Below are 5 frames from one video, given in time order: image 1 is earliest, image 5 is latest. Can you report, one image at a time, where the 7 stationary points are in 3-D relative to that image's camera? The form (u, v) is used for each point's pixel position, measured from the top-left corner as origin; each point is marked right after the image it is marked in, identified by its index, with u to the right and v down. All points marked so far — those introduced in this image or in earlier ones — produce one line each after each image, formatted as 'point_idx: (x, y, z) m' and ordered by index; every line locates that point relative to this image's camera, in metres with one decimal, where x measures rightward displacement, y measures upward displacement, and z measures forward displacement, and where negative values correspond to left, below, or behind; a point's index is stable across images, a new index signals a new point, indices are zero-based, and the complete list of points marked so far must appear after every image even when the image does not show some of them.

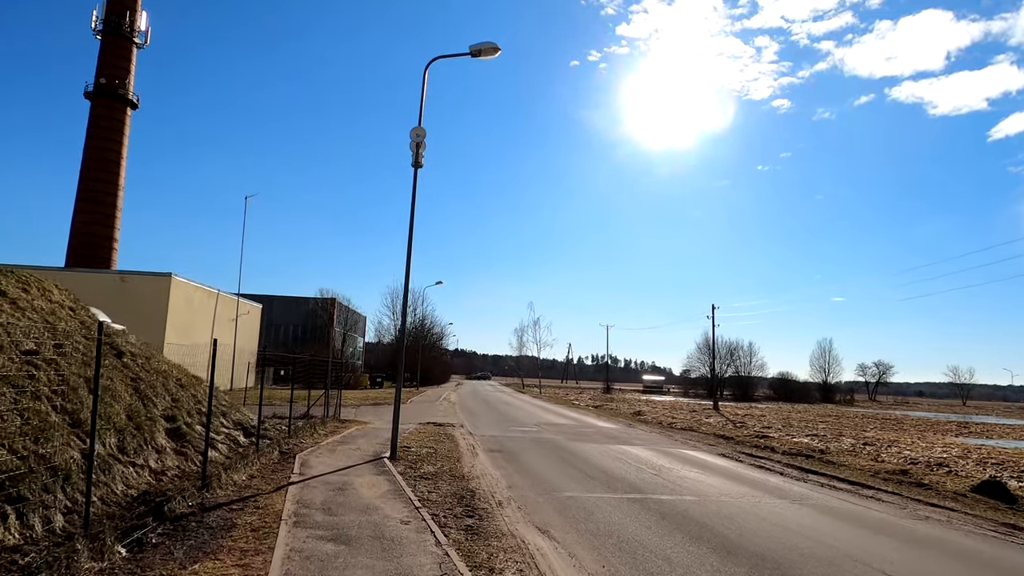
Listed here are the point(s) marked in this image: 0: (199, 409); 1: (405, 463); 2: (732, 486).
0: (-5.7, -2.2, +12.4) m
1: (-1.8, -3.0, +11.7) m
2: (+3.5, -3.1, +10.8) m
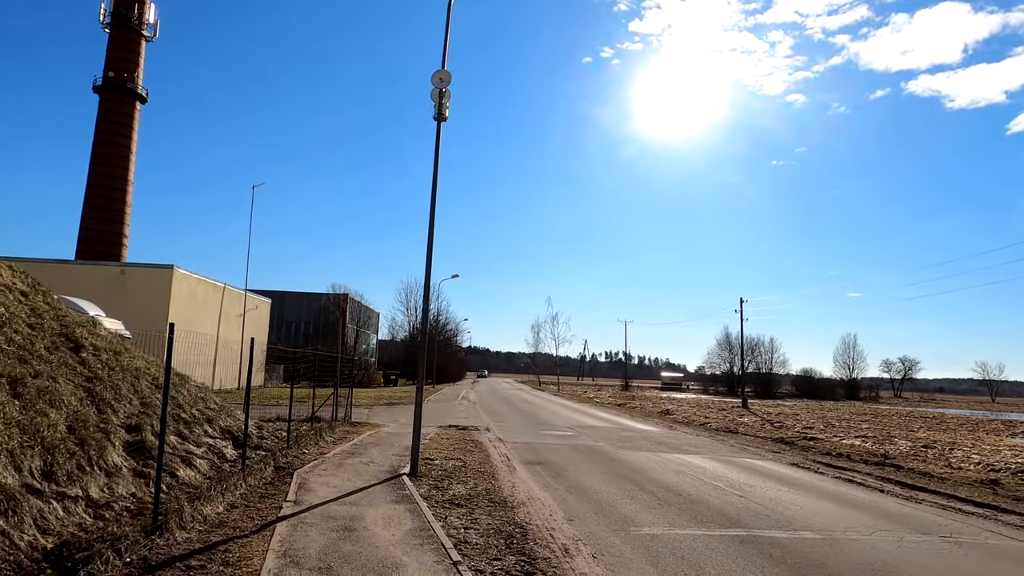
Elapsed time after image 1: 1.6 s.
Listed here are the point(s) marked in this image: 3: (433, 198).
0: (-5.0, -1.9, +10.2) m
1: (-1.1, -2.7, +9.4) m
2: (+4.2, -2.8, +8.4) m
3: (-1.3, +1.5, +11.1) m
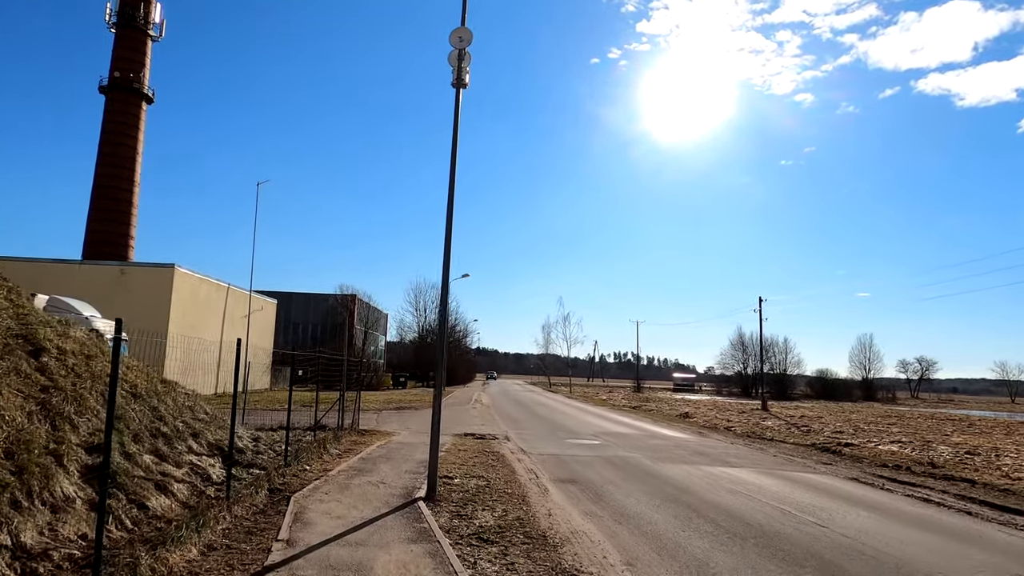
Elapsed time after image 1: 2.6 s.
0: (-4.6, -1.8, +8.8) m
1: (-0.7, -2.6, +8.0) m
2: (+4.6, -2.7, +6.9) m
3: (-0.9, +1.6, +9.7) m
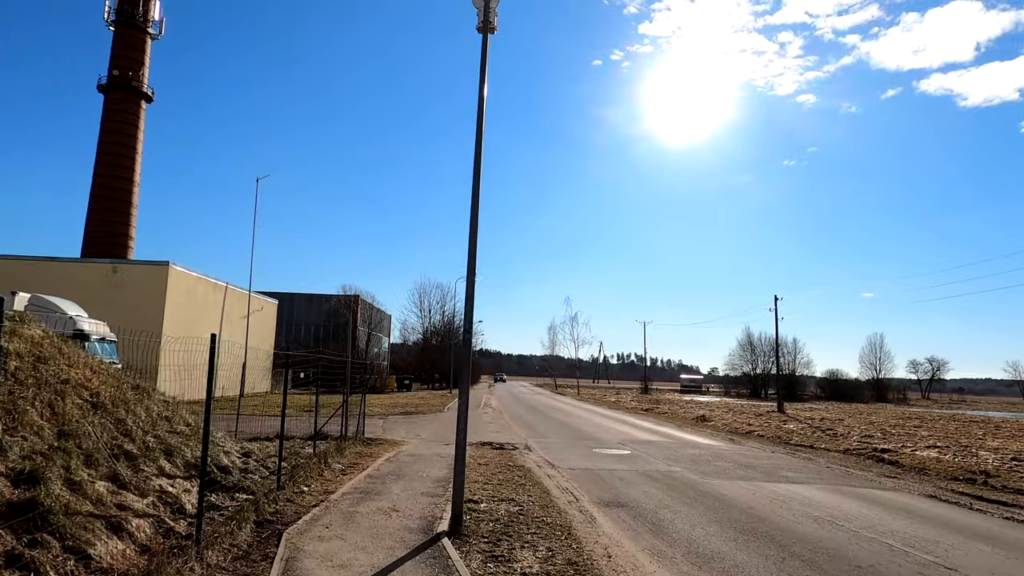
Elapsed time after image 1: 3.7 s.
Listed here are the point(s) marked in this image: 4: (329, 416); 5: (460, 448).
0: (-4.1, -1.6, +7.2) m
1: (-0.3, -2.4, +6.4) m
2: (+5.0, -2.5, +5.3) m
3: (-0.4, +1.7, +8.1) m
4: (-4.8, -3.3, +17.8) m
5: (-0.5, -1.7, +7.2) m
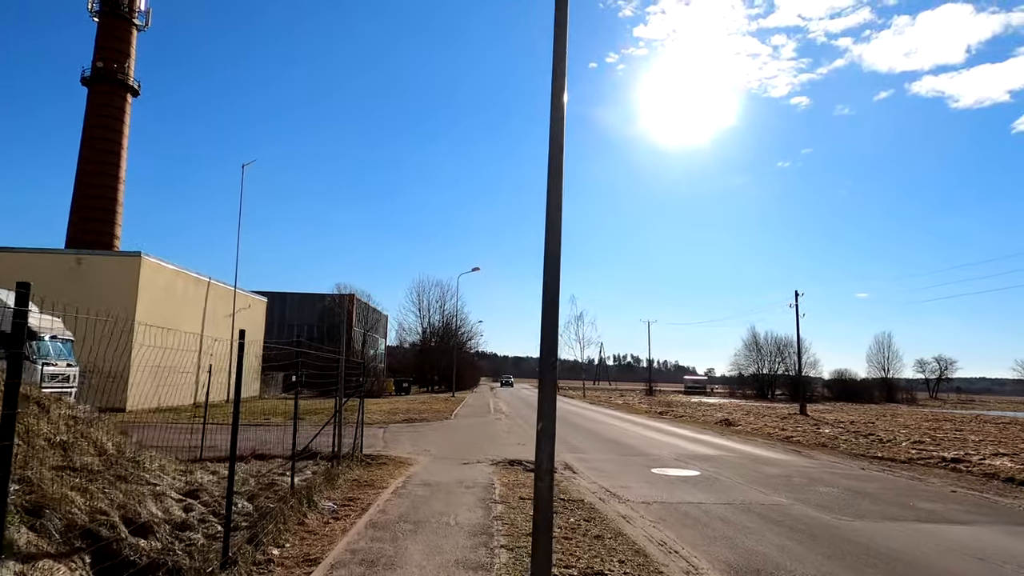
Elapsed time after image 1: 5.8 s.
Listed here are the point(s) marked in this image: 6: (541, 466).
0: (-3.4, -1.3, +4.0) m
1: (+0.4, -2.0, +3.2) m
2: (+5.7, -2.1, +2.2) m
3: (+0.3, +2.1, +5.0) m
4: (-4.2, -3.0, +14.6) m
5: (+0.2, -1.3, +4.1) m
6: (+0.2, -1.1, +4.1) m
